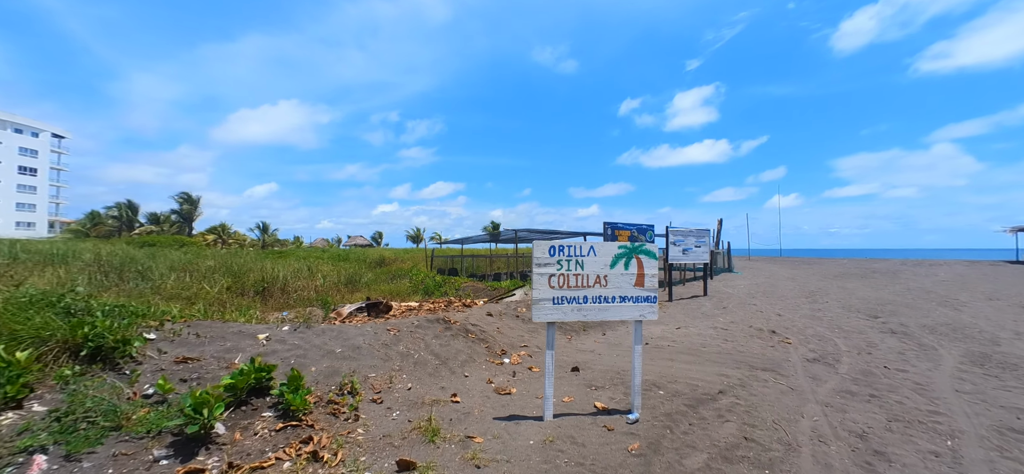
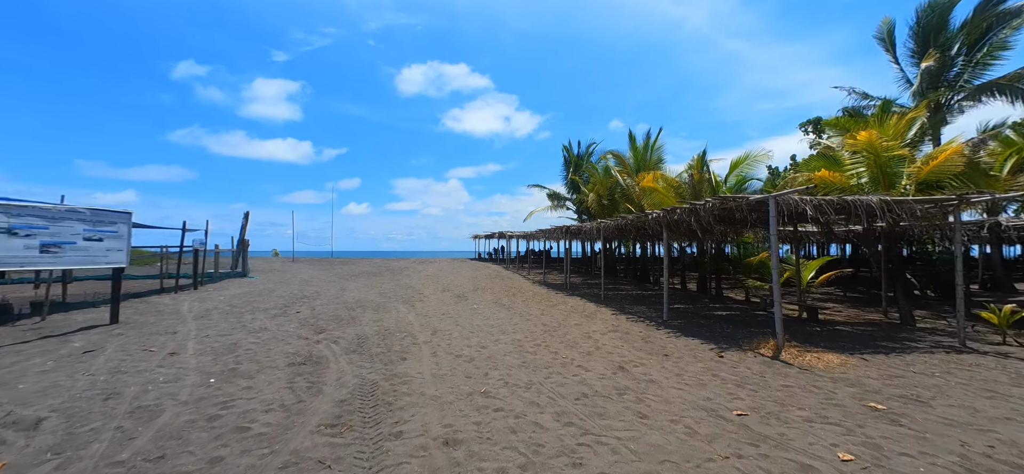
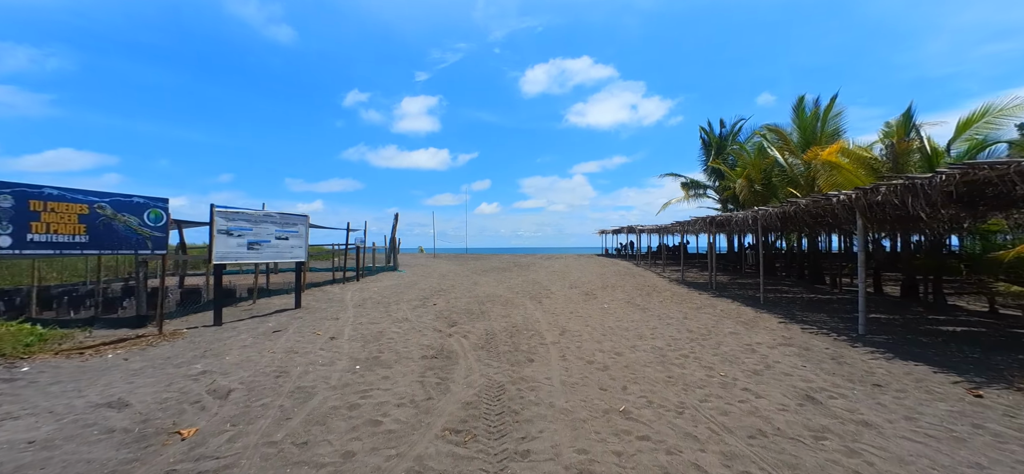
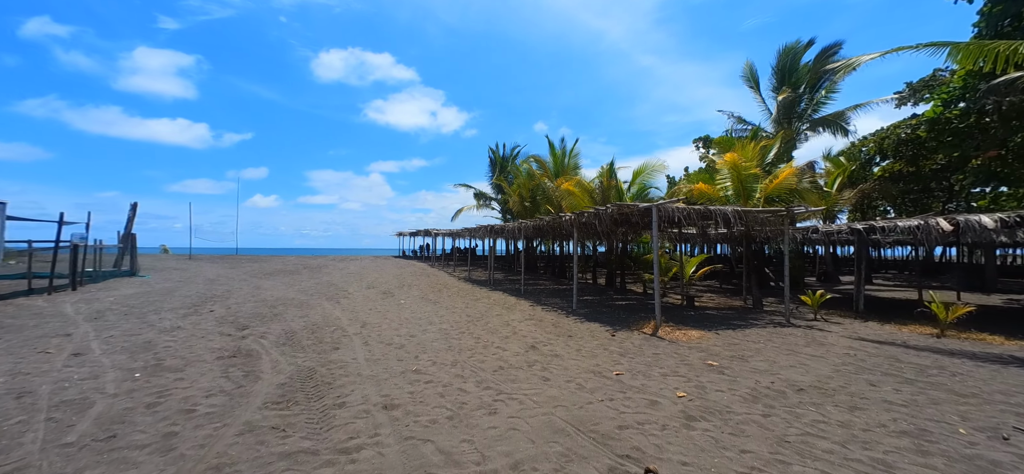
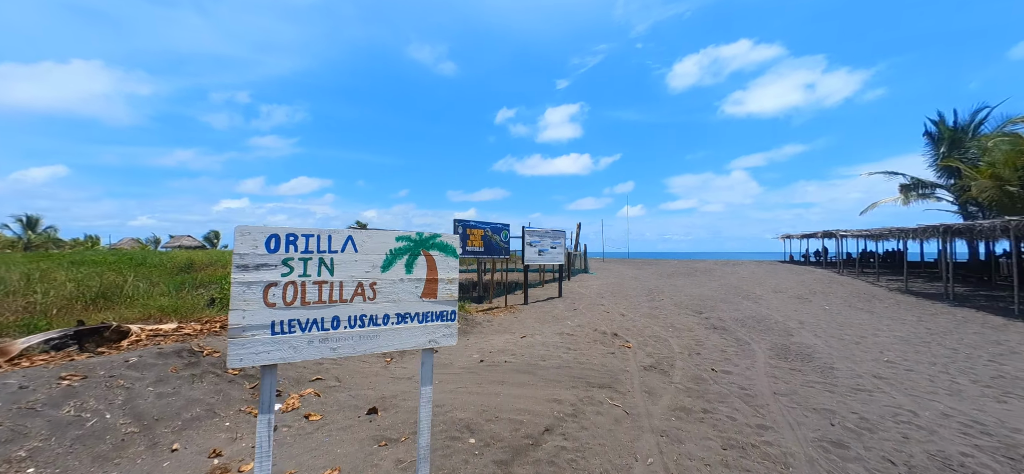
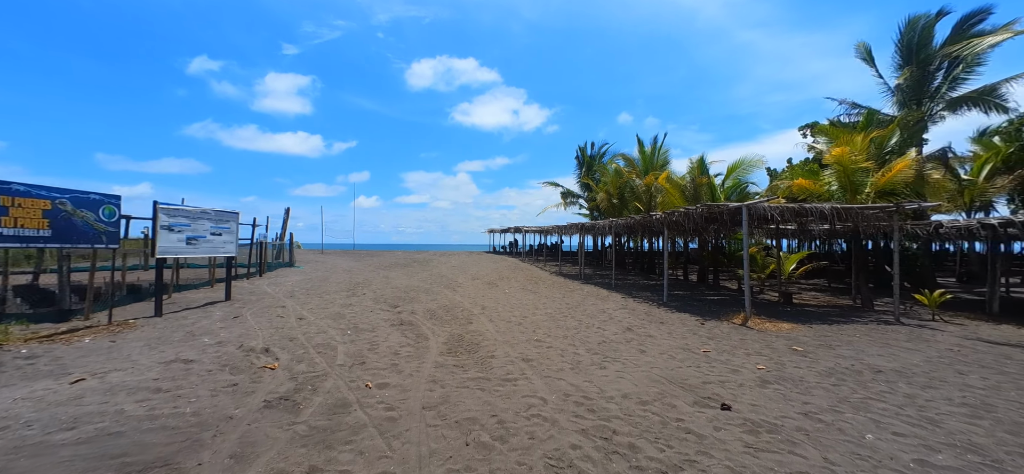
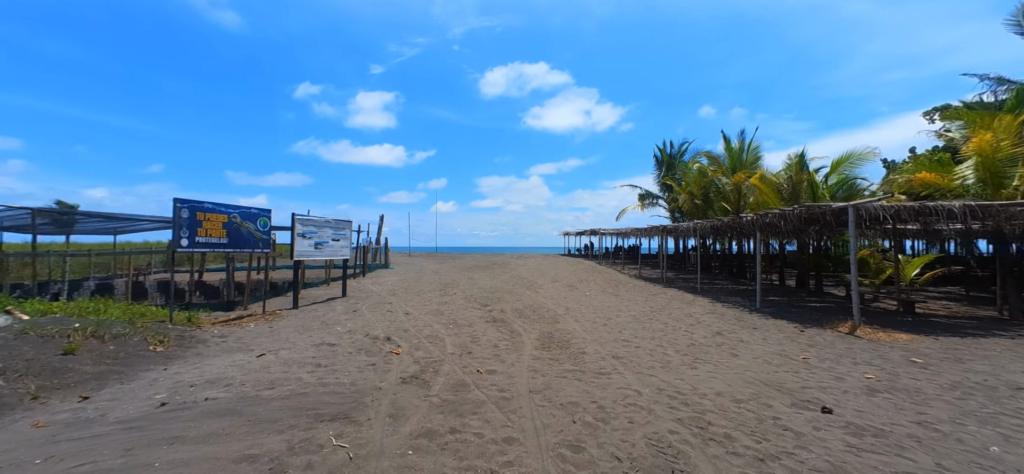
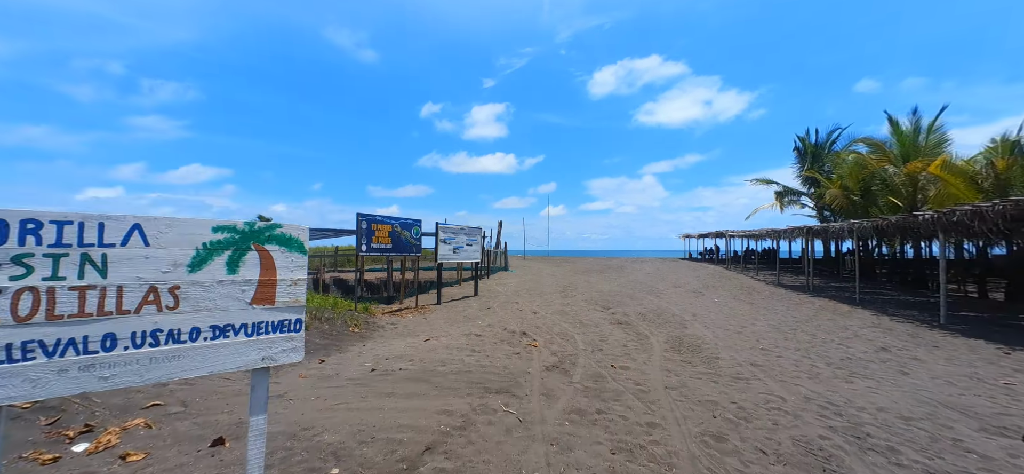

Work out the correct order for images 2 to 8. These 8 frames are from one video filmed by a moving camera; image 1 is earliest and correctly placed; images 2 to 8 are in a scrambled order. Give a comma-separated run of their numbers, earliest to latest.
5, 8, 7, 6, 4, 2, 3
